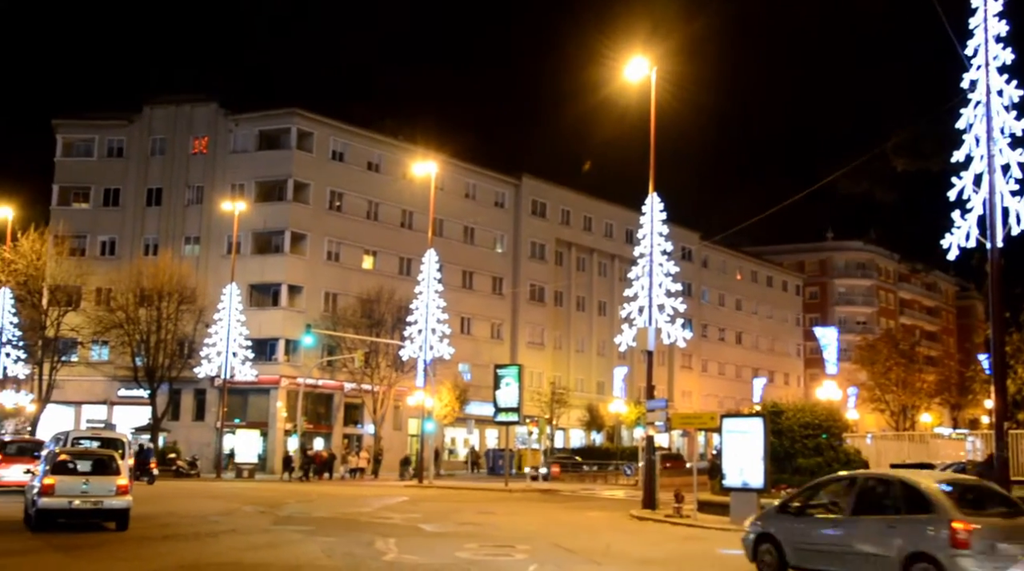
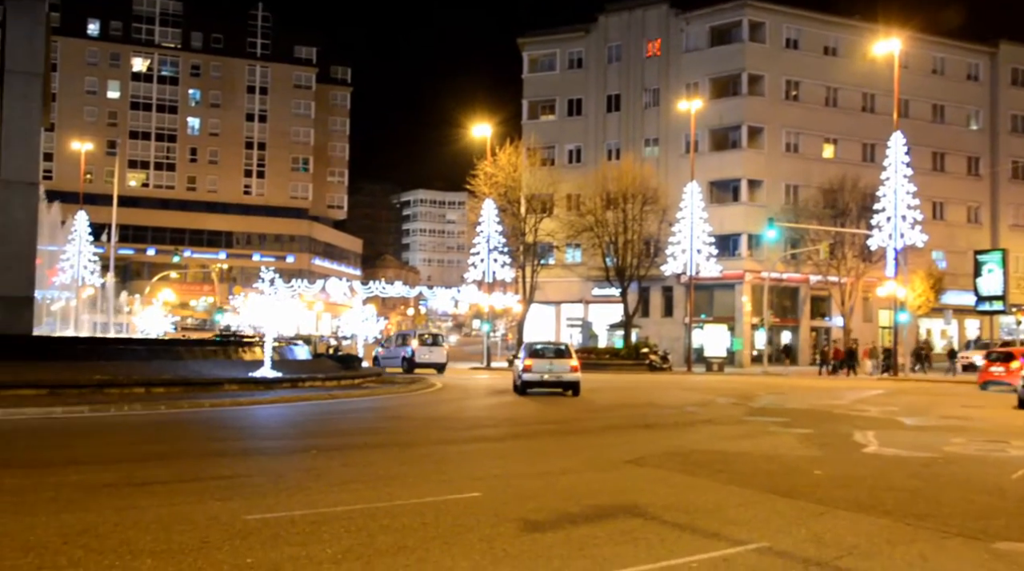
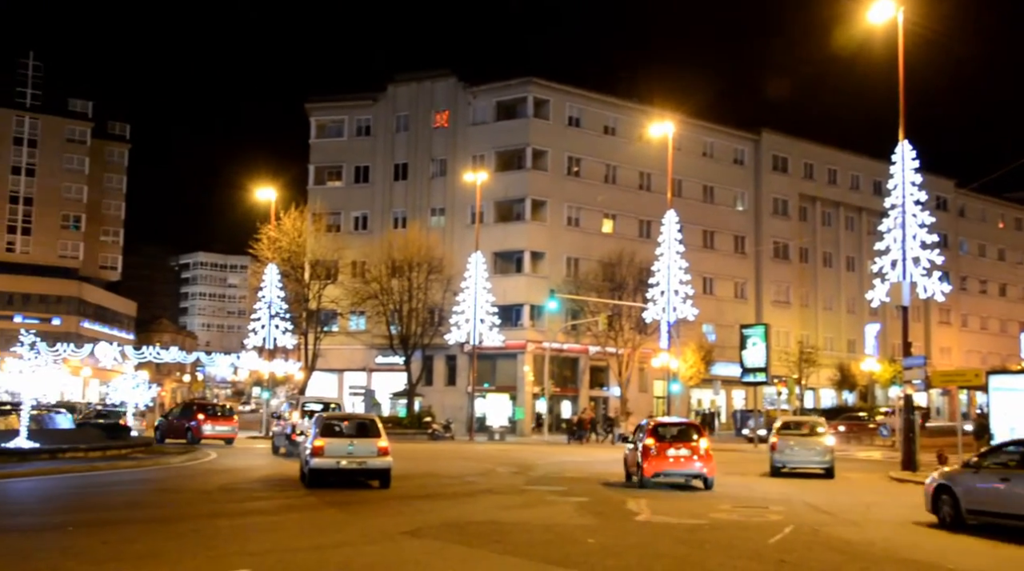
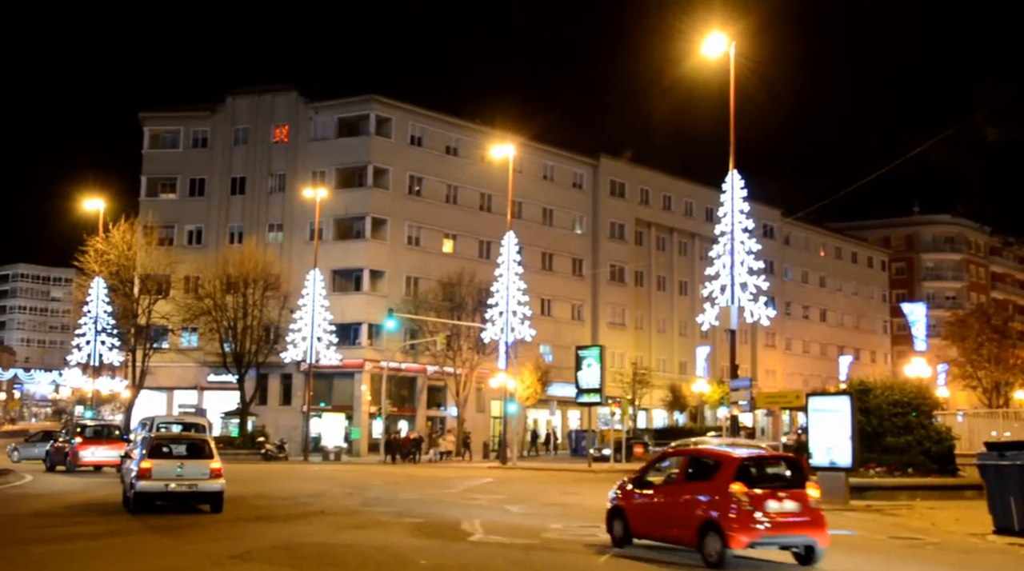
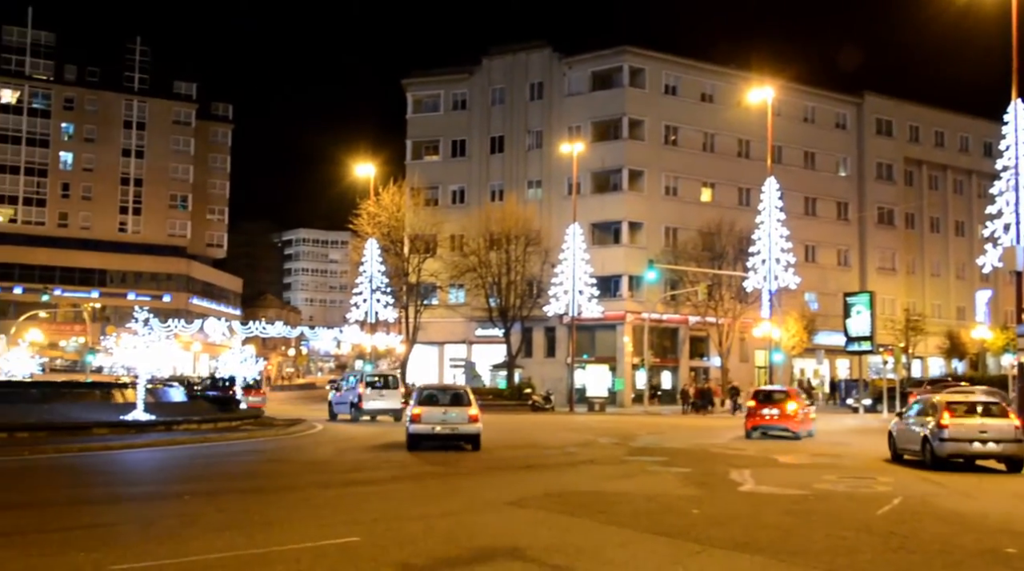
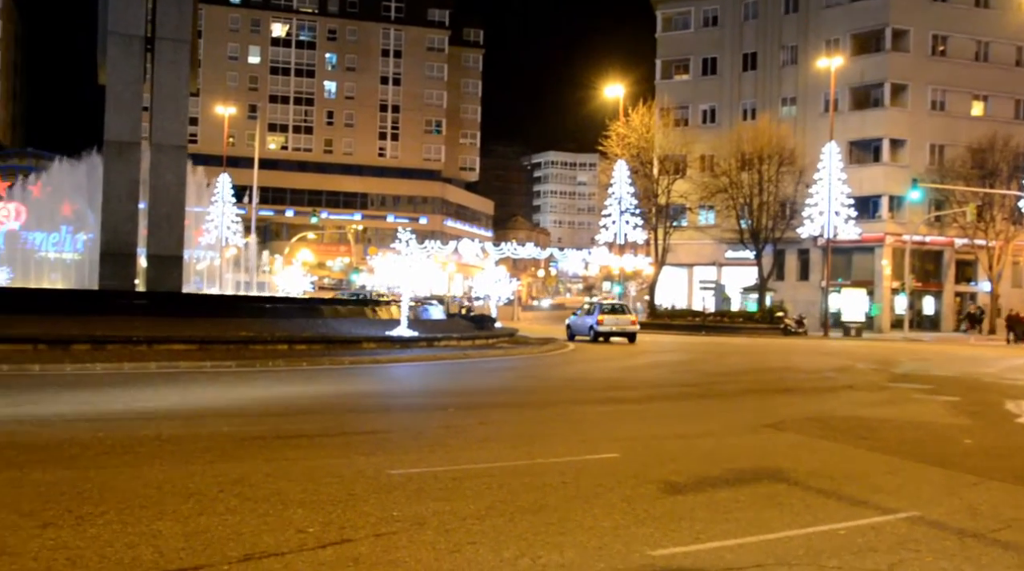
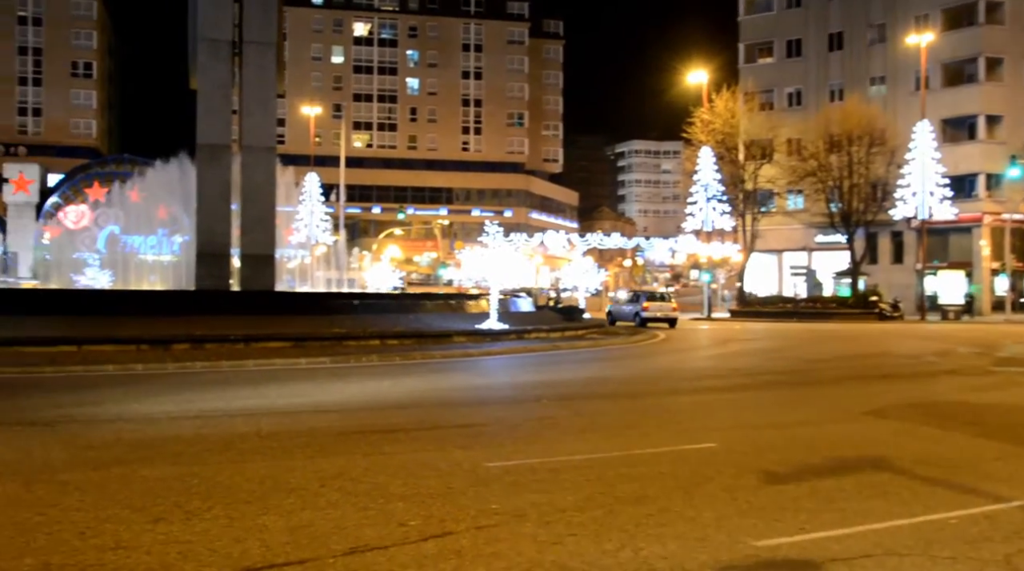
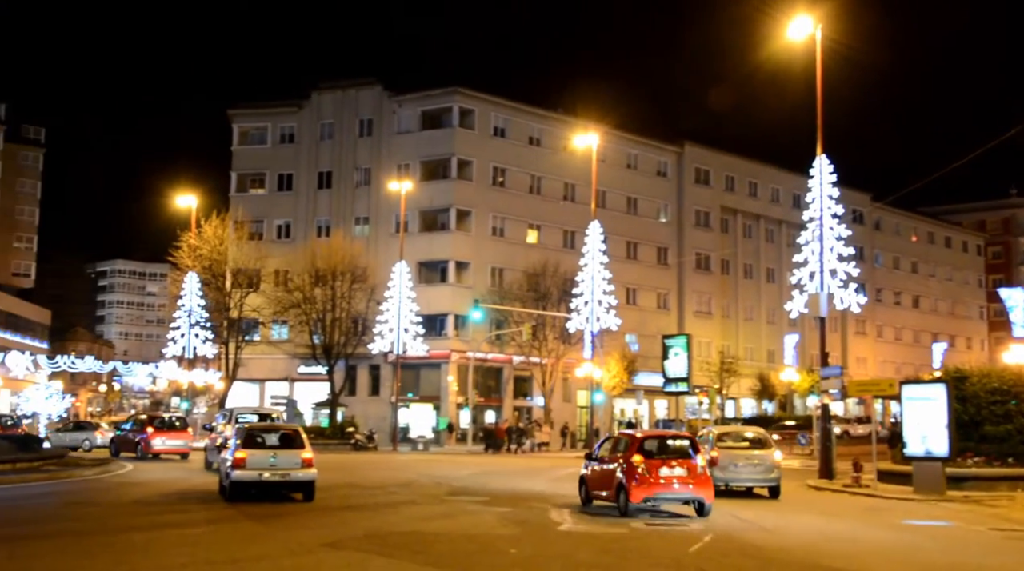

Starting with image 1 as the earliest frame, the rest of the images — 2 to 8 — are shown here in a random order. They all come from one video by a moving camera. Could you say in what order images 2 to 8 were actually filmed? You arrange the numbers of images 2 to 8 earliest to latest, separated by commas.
4, 8, 3, 5, 2, 6, 7
